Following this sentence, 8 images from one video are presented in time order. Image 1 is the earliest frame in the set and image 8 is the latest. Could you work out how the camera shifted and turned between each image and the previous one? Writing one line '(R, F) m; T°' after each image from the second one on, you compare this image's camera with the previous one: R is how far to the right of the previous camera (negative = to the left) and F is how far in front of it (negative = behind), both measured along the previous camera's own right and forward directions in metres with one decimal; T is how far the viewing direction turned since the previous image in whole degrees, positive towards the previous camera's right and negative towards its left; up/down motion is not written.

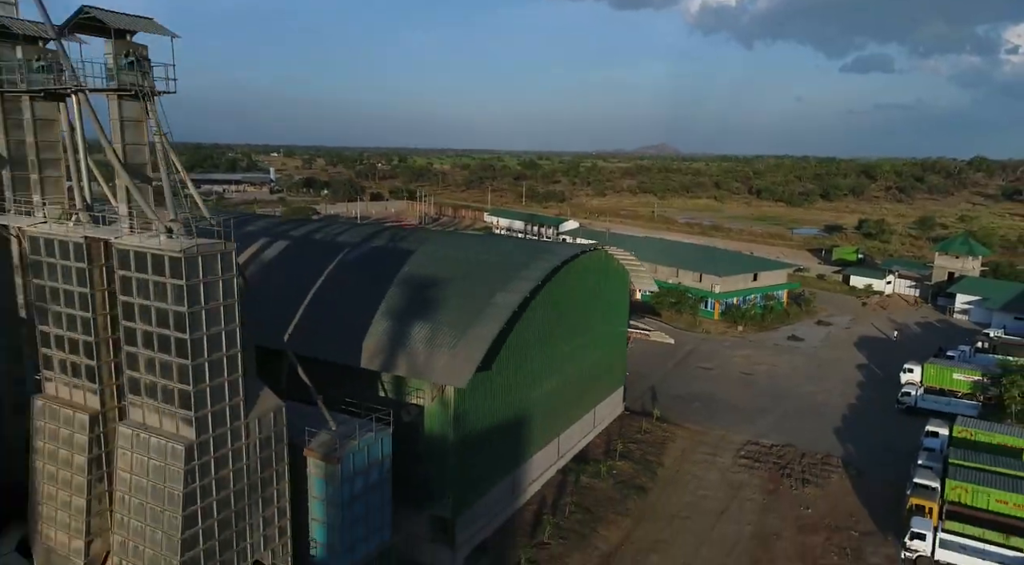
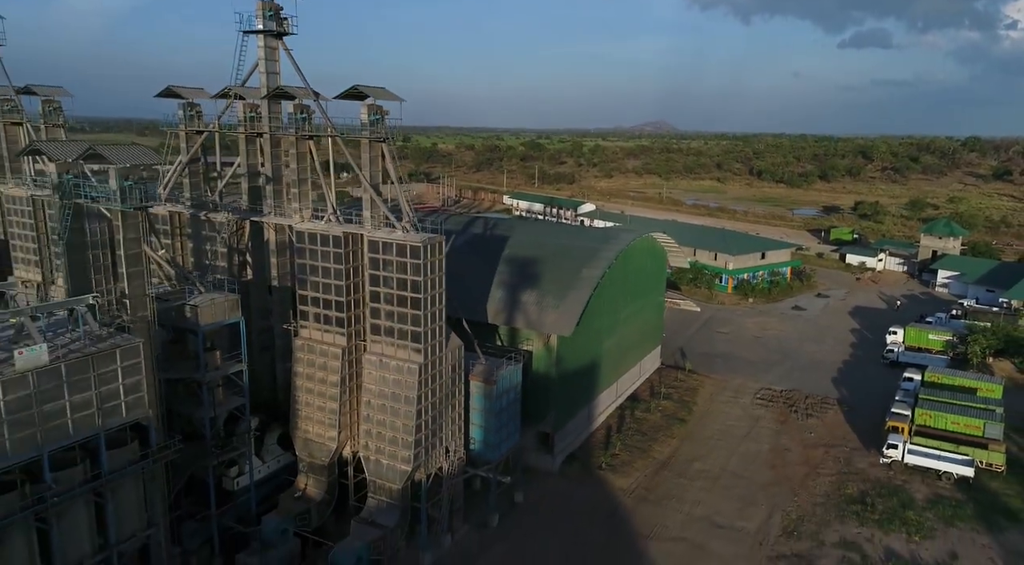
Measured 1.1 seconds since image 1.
(-2.1, -4.9) m; 0°
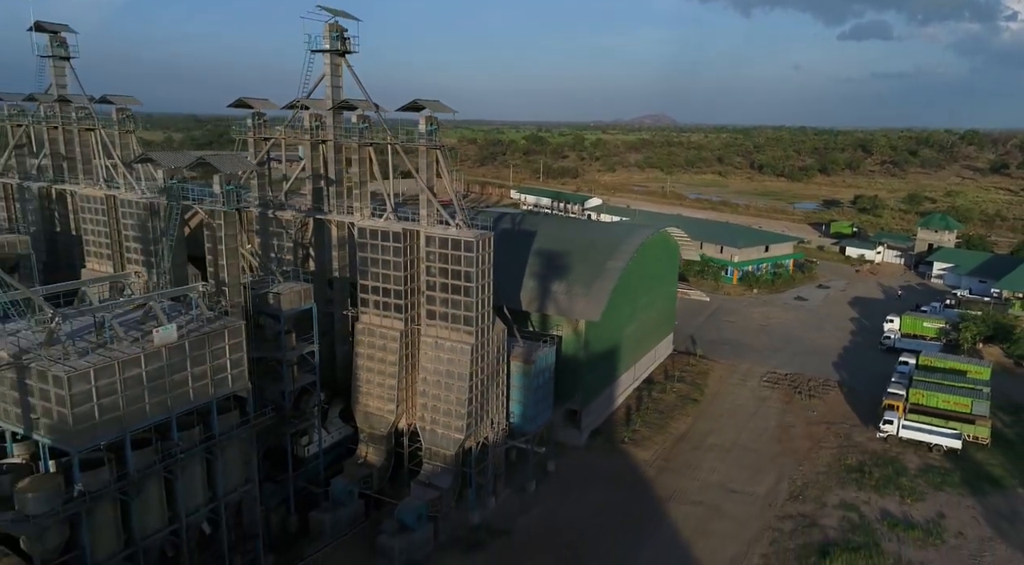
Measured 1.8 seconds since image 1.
(-0.9, -1.9) m; 0°
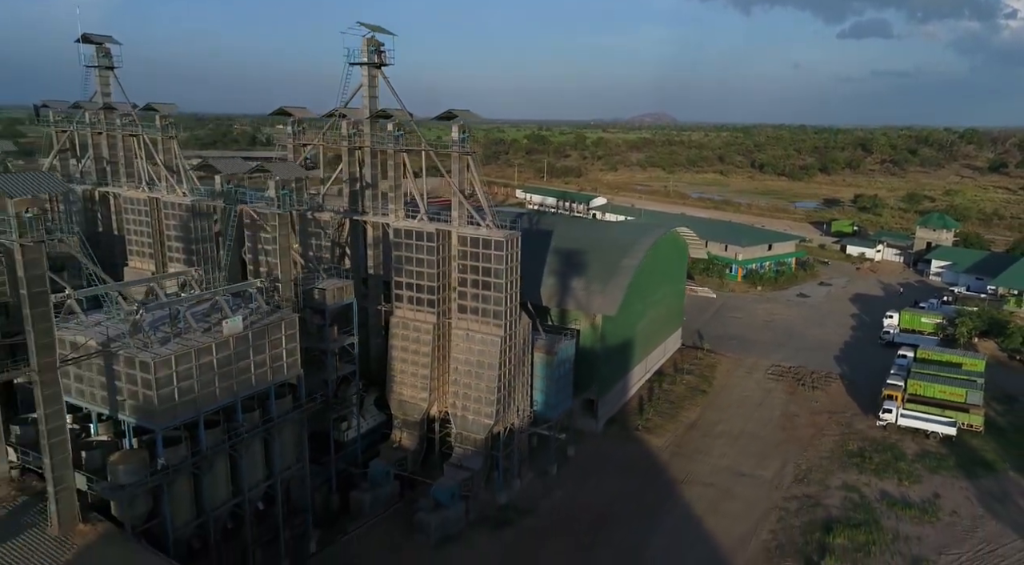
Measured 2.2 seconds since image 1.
(-0.6, -1.2) m; 0°
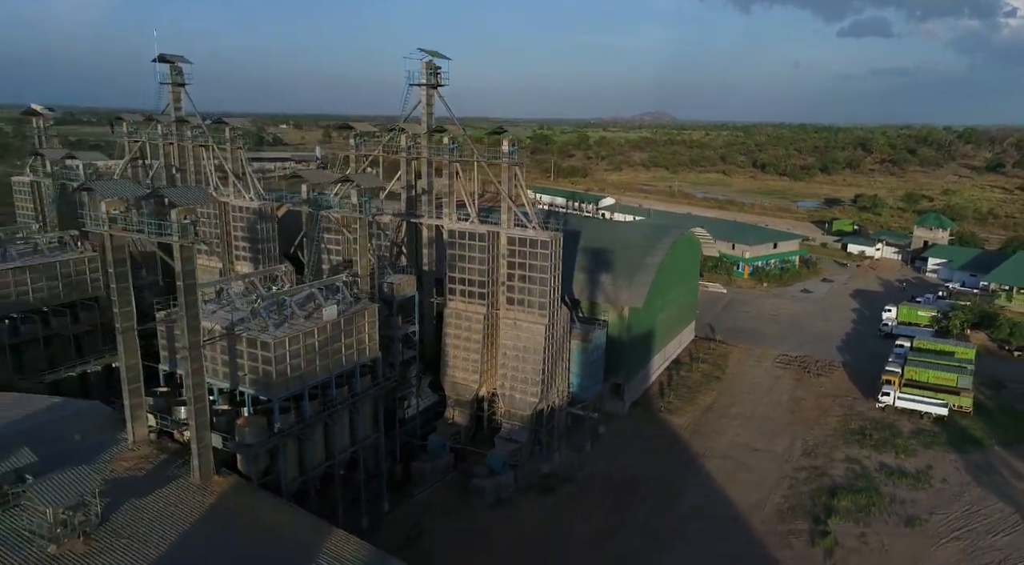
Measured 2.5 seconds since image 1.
(-1.1, -2.3) m; 0°
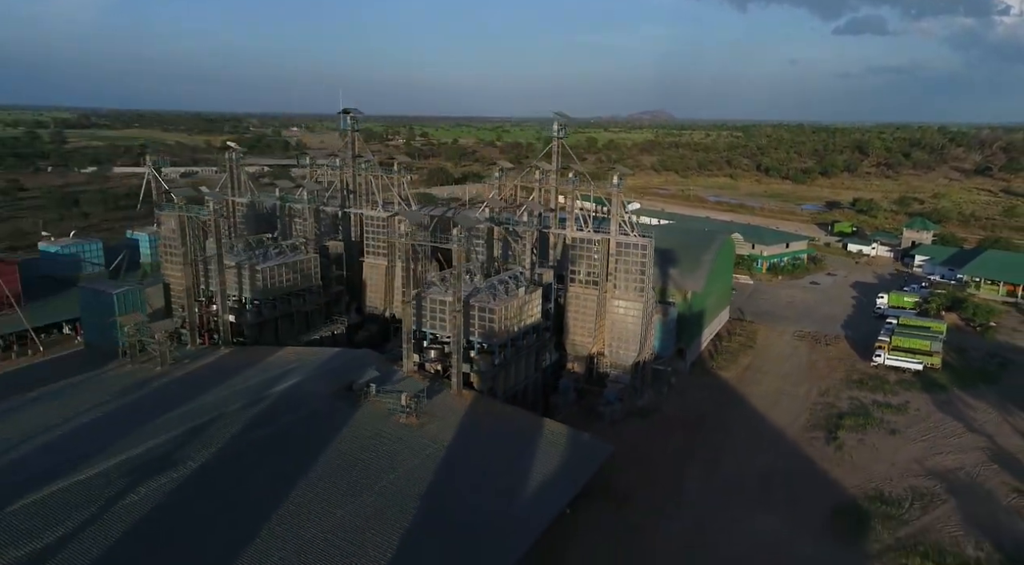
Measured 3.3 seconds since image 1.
(-4.0, -8.6) m; 0°
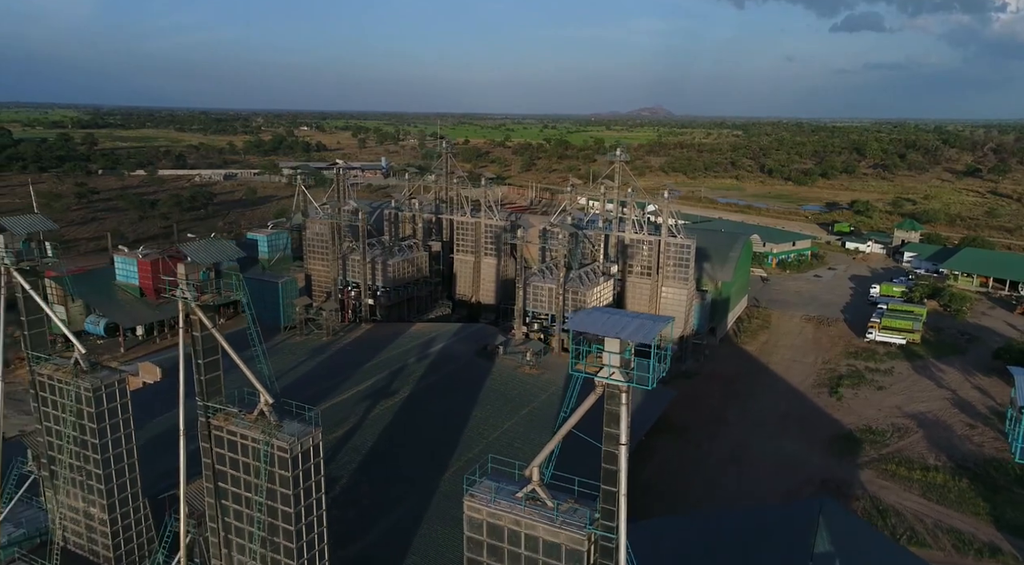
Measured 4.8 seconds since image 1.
(-3.5, -7.9) m; 0°
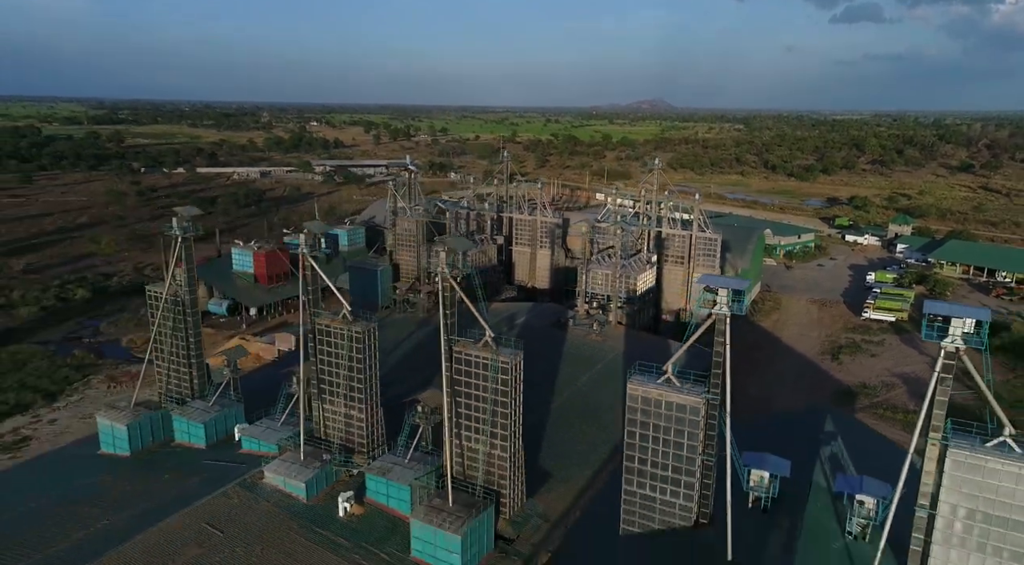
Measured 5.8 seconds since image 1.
(-3.2, -7.4) m; 0°
